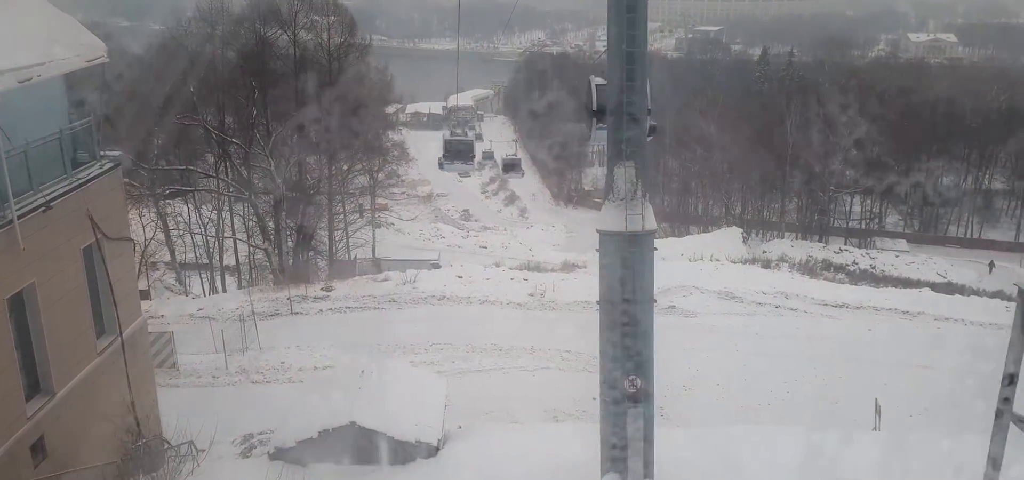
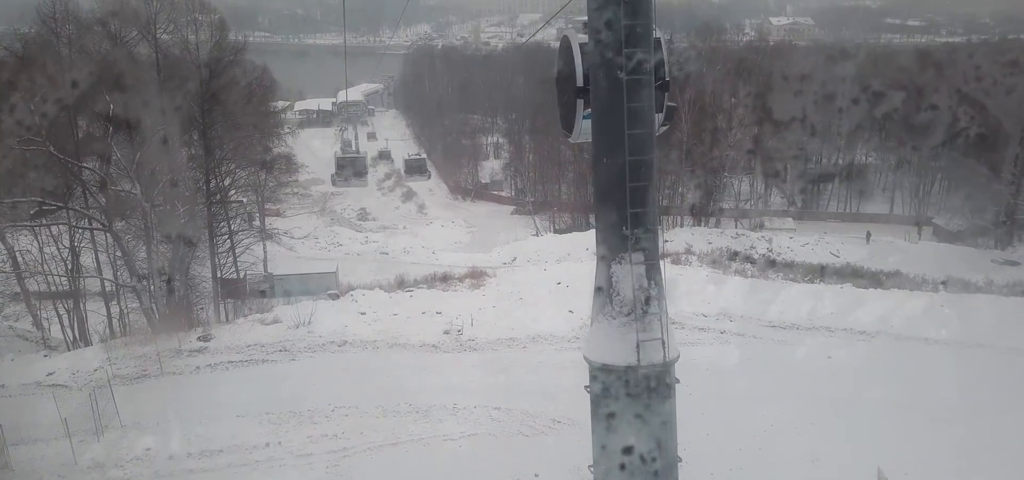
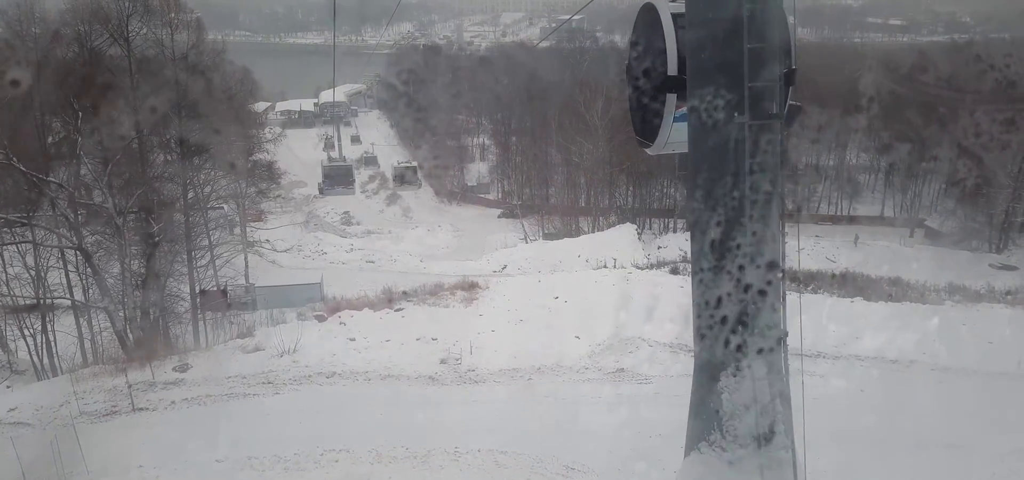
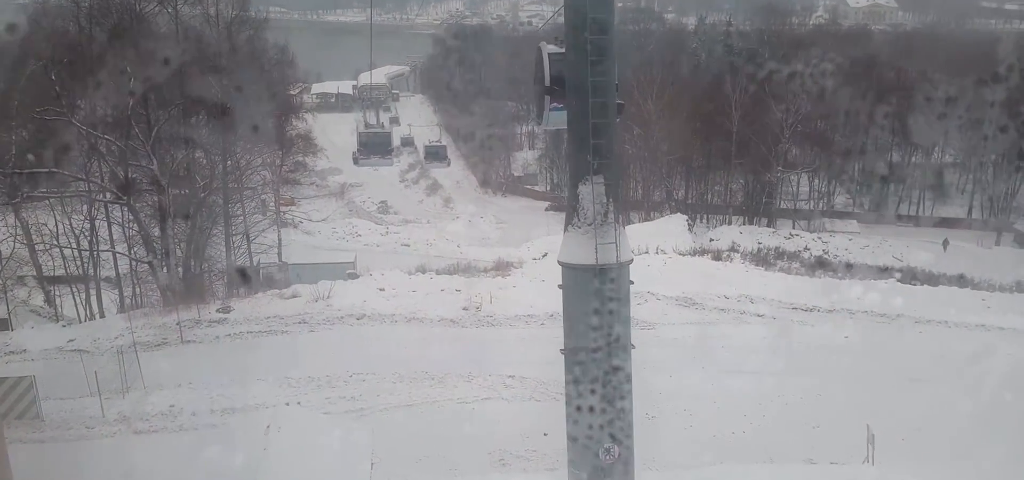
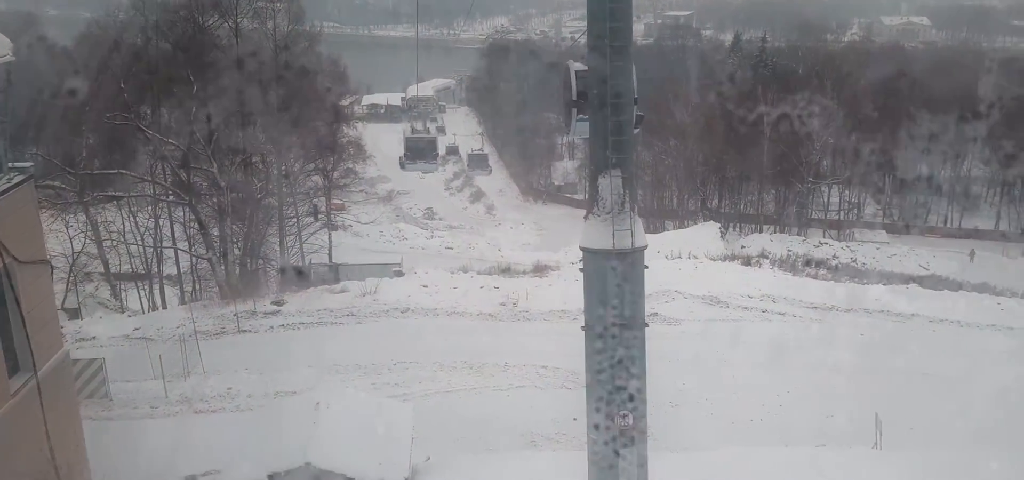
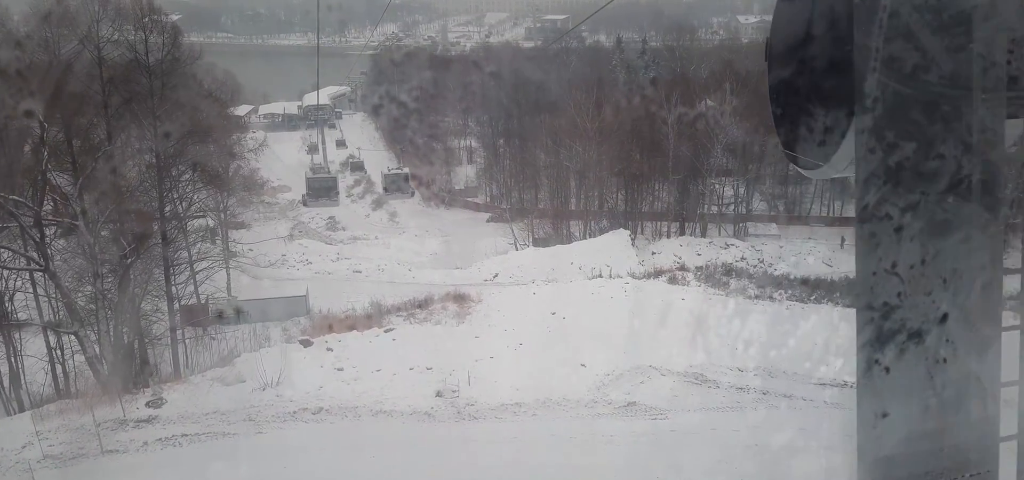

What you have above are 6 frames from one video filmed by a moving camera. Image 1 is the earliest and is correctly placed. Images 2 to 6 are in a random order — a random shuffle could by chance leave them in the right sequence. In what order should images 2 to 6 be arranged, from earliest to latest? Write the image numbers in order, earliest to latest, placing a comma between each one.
5, 4, 2, 3, 6
